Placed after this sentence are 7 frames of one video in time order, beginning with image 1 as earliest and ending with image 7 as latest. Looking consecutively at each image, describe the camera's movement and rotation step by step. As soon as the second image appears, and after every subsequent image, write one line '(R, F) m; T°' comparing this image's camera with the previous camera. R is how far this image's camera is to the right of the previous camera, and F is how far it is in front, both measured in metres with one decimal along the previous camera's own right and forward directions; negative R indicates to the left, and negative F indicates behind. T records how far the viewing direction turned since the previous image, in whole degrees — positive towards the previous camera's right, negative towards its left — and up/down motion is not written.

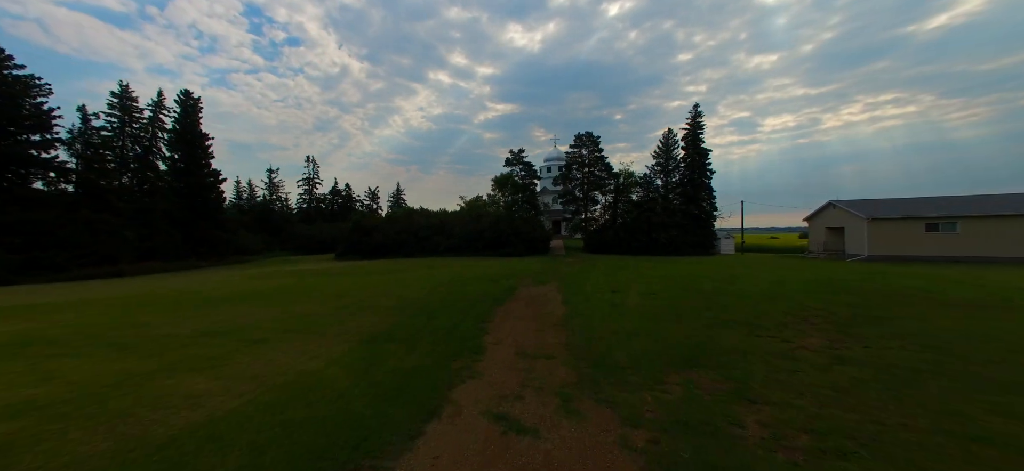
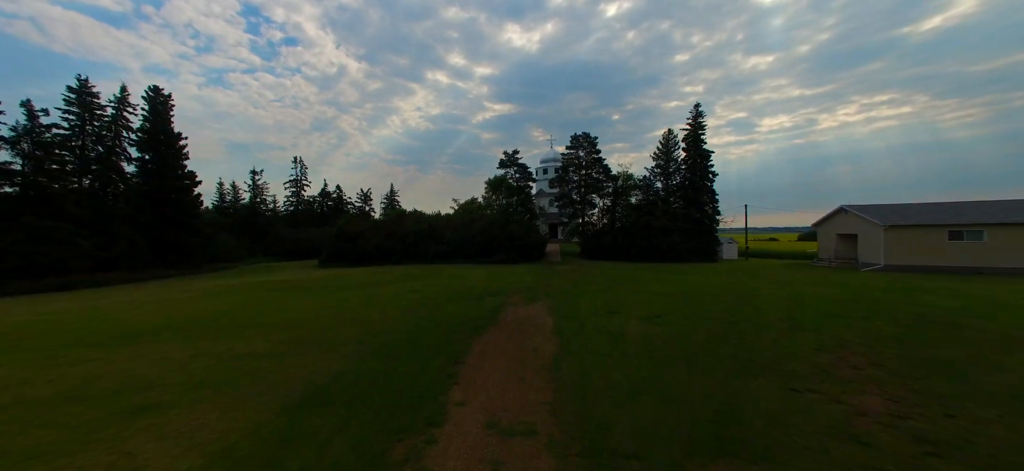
(+0.3, +1.5) m; 0°
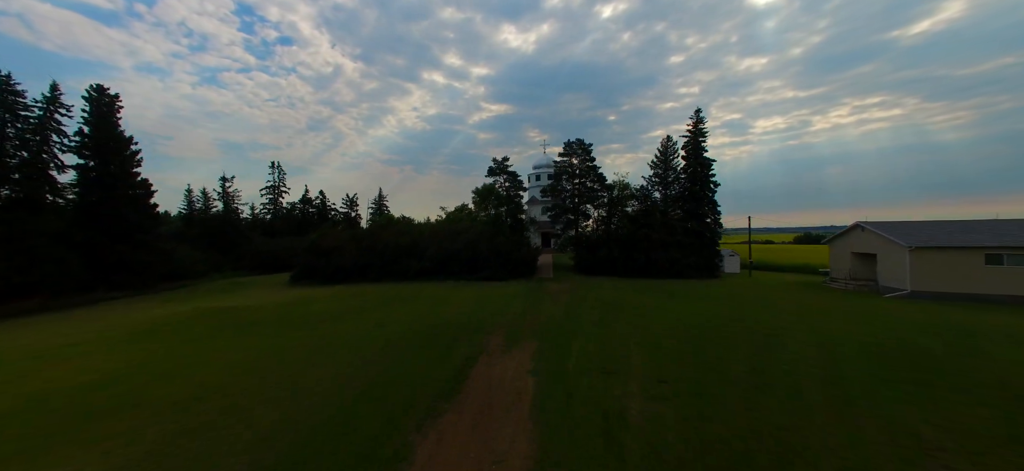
(+0.6, +2.1) m; +1°
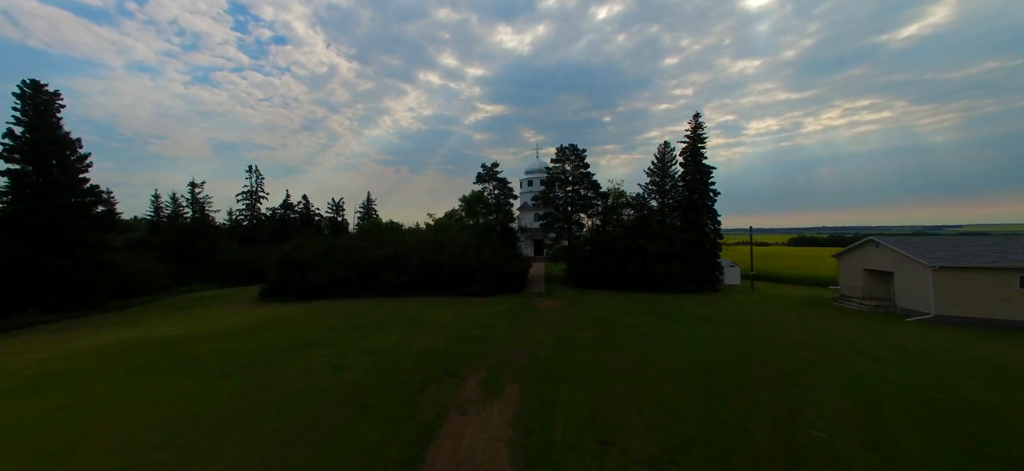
(+0.5, +1.8) m; +1°
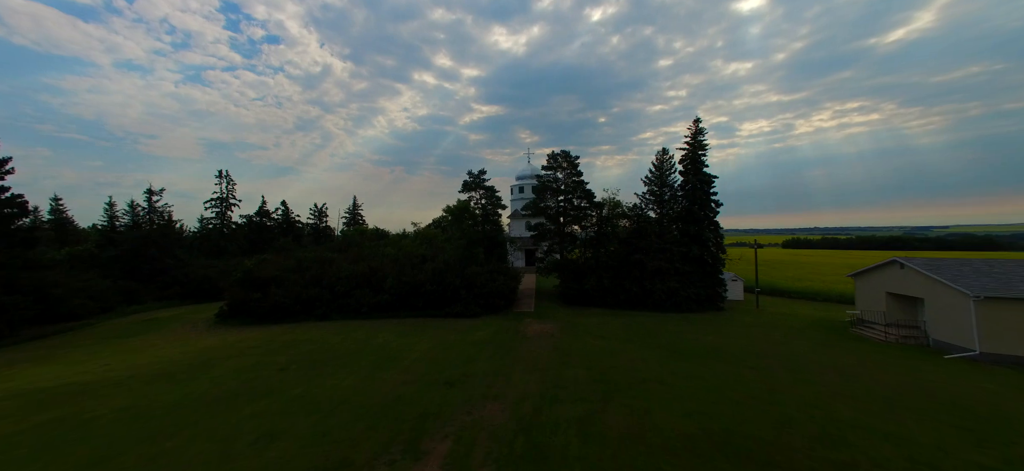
(+0.5, +2.2) m; +1°
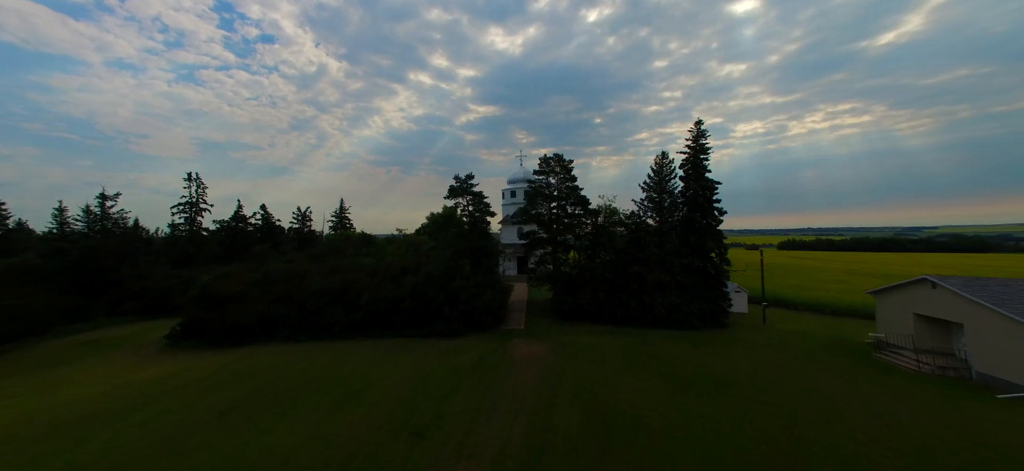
(+0.5, +2.1) m; +1°
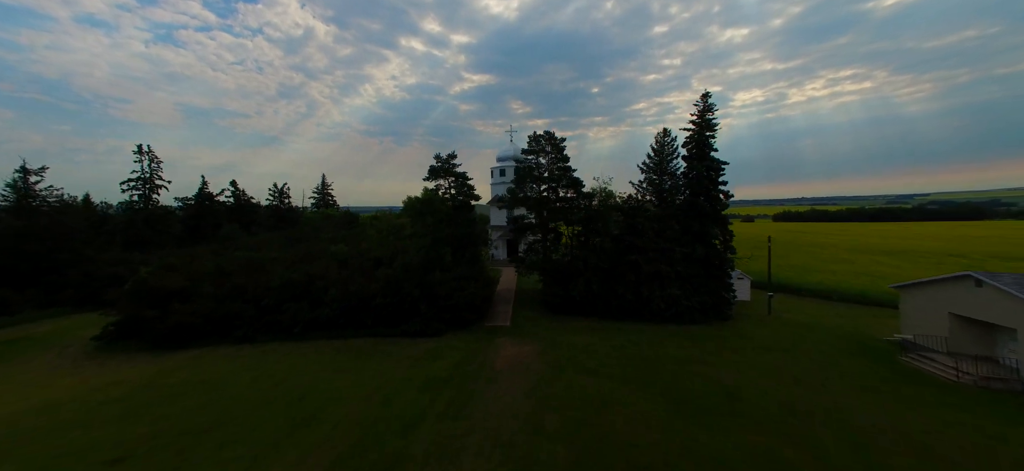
(+0.5, +2.4) m; +1°
